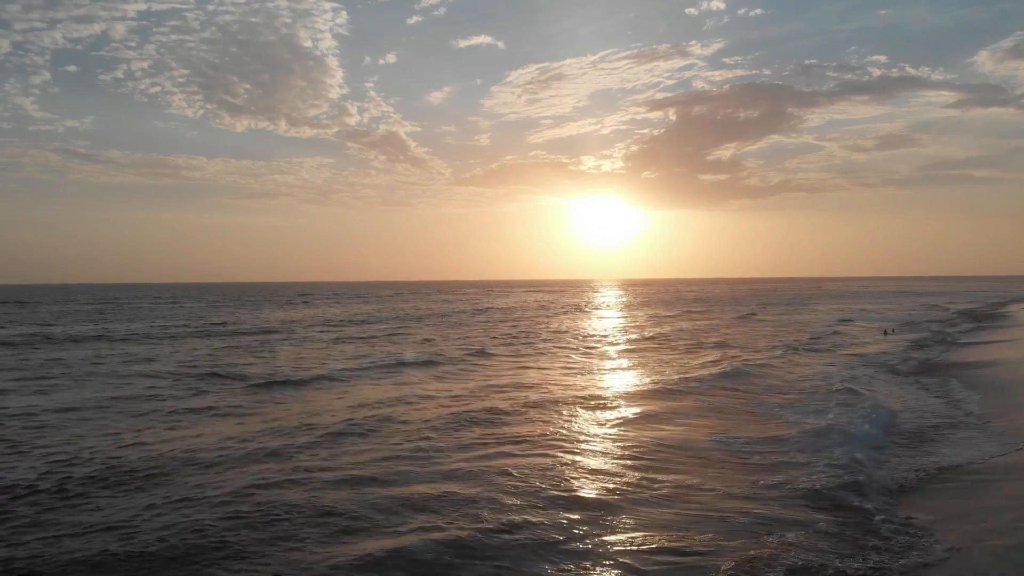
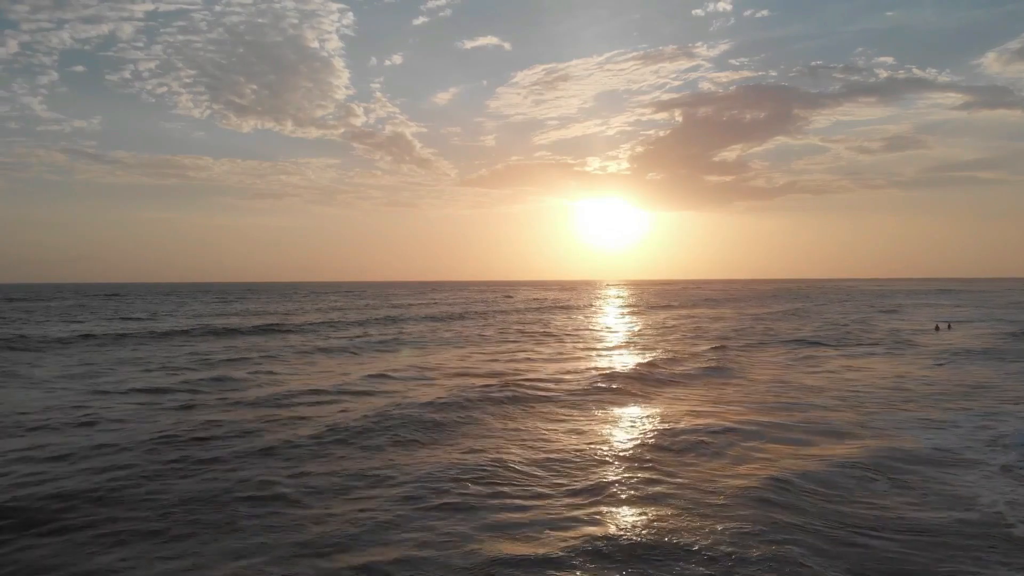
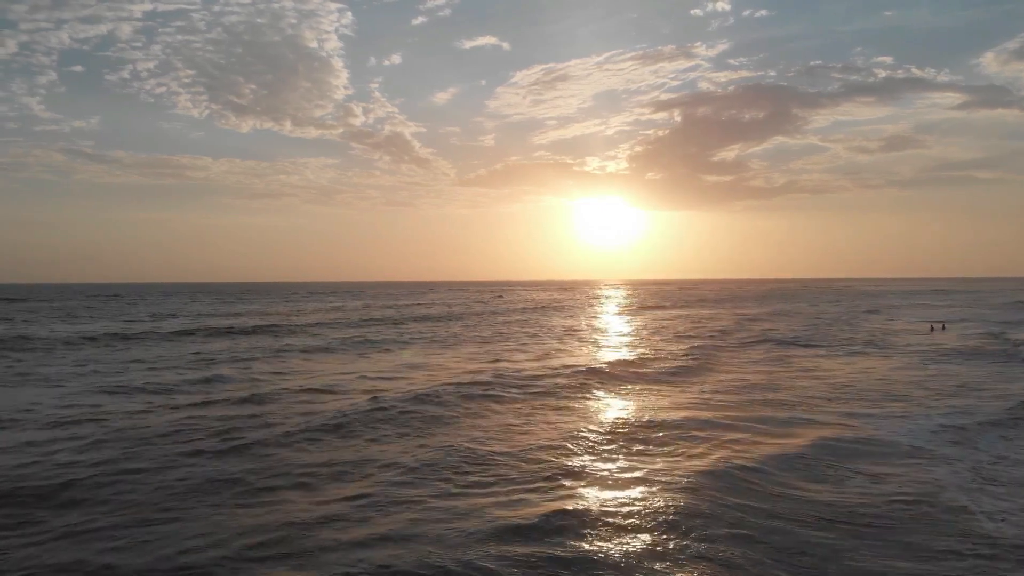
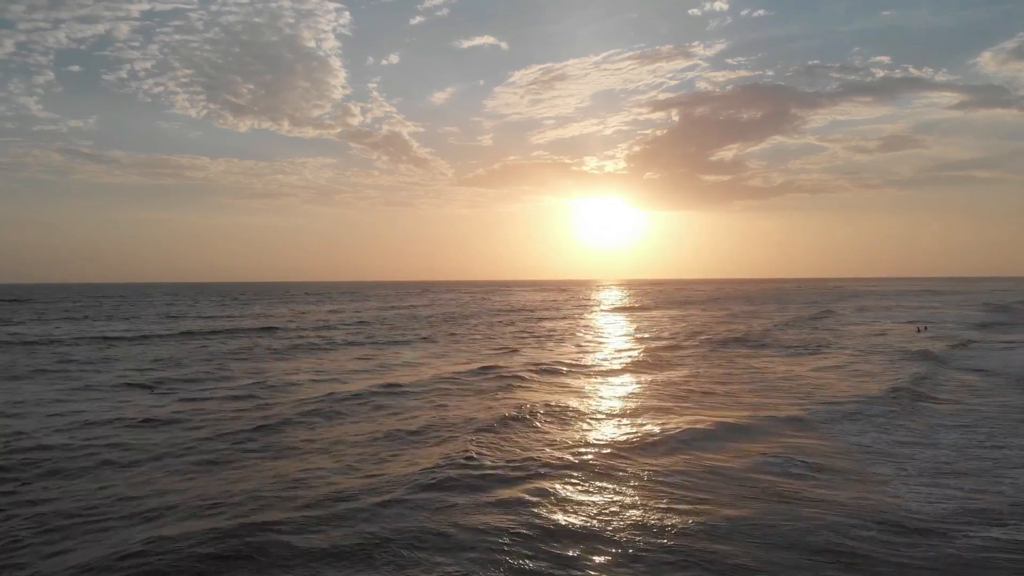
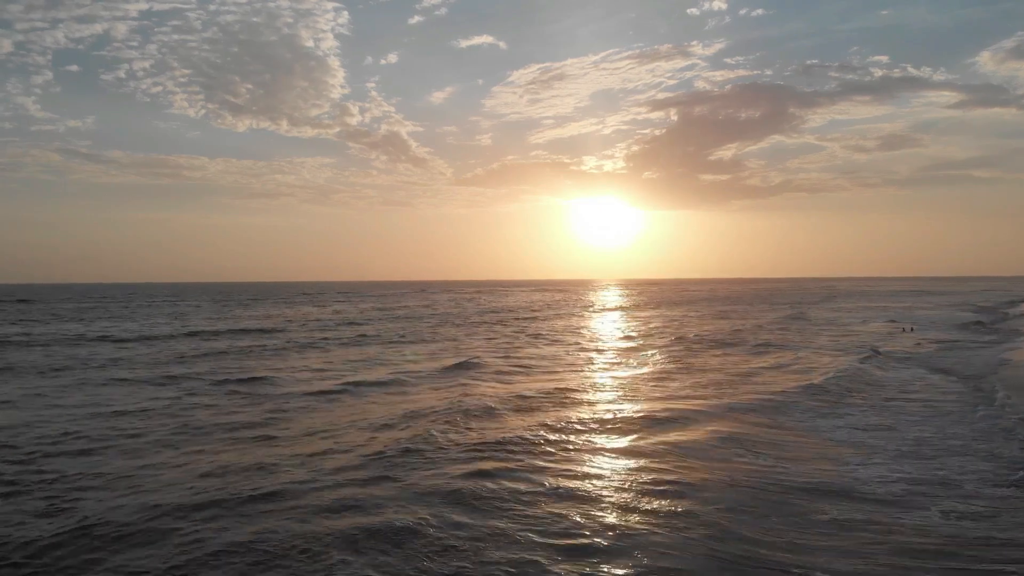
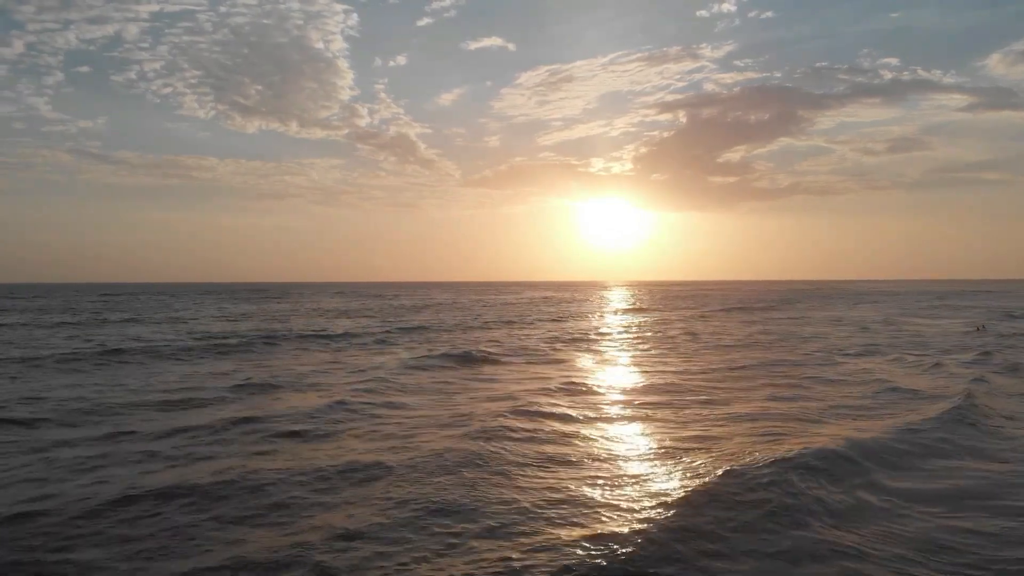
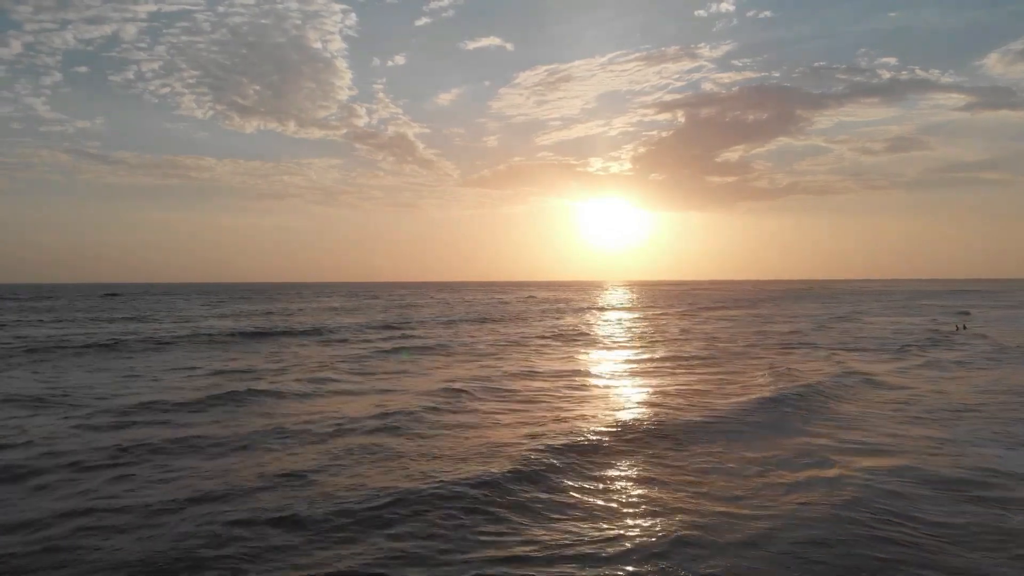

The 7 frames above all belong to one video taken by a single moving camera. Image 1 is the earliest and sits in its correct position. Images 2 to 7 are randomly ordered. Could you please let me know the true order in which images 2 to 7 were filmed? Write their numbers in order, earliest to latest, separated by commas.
5, 4, 3, 2, 7, 6
